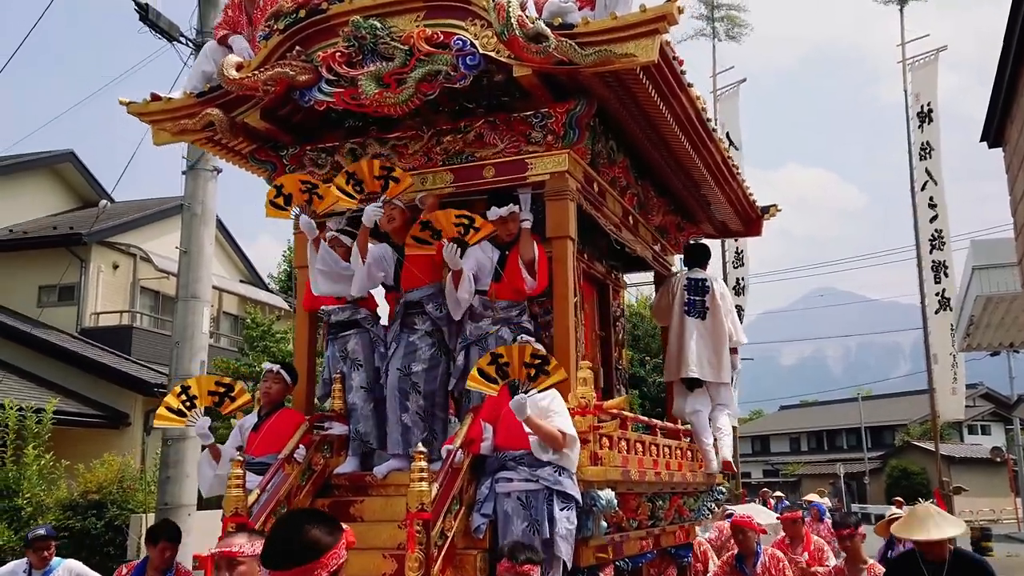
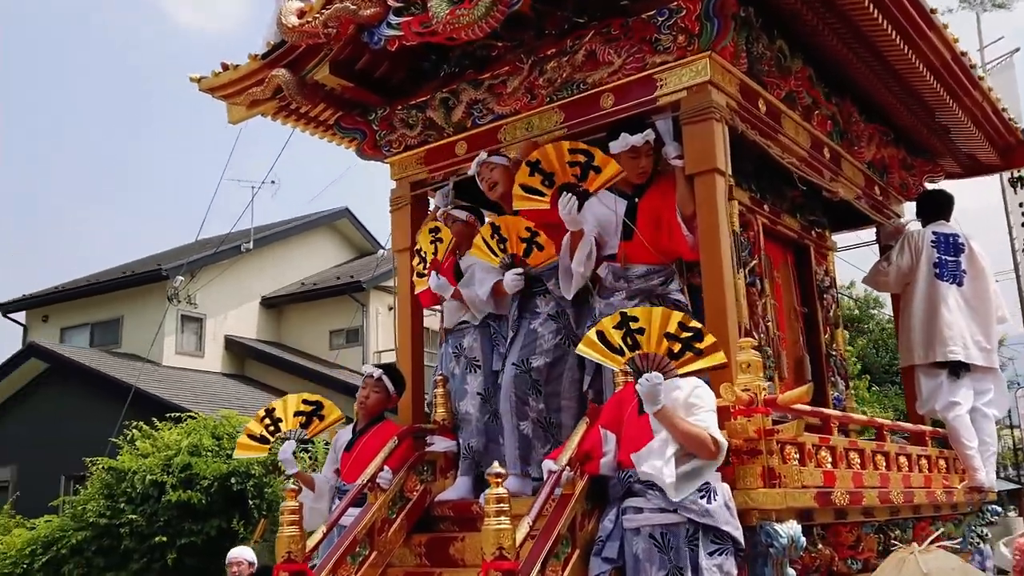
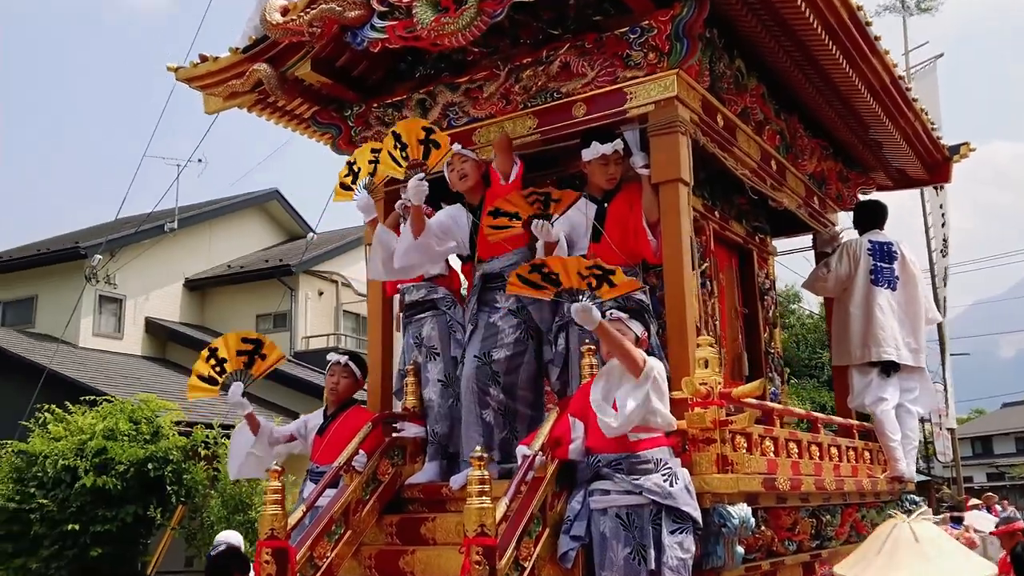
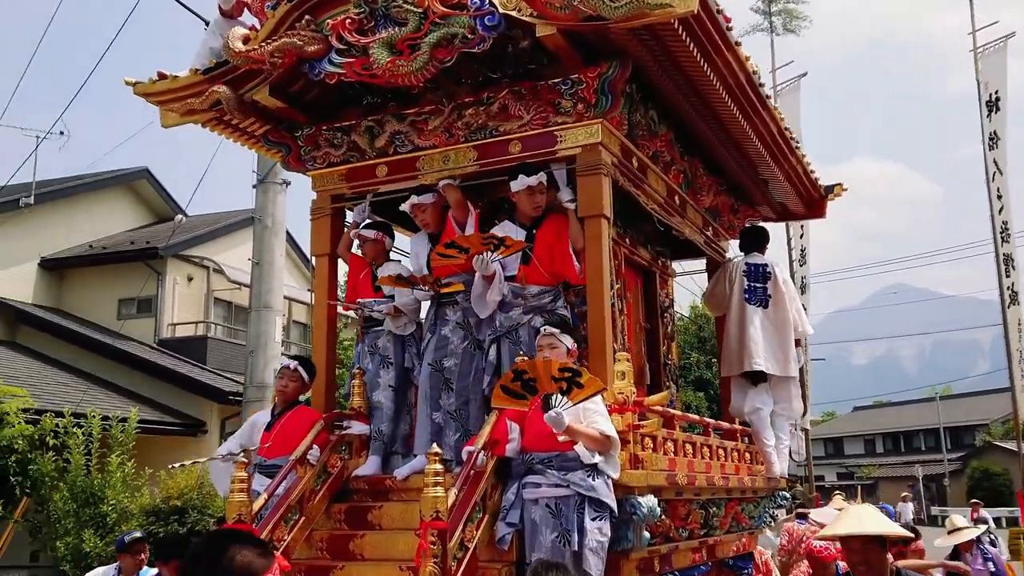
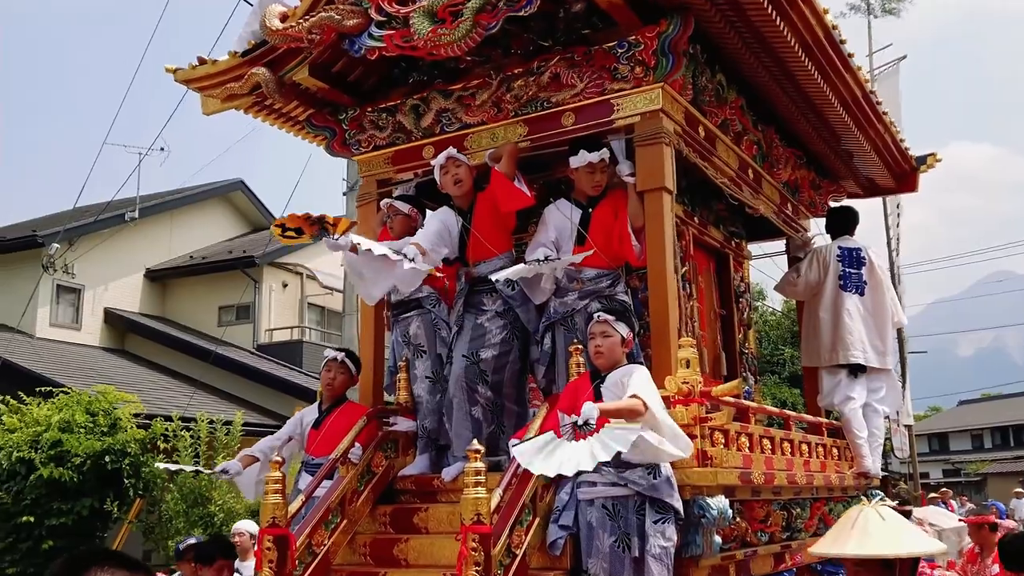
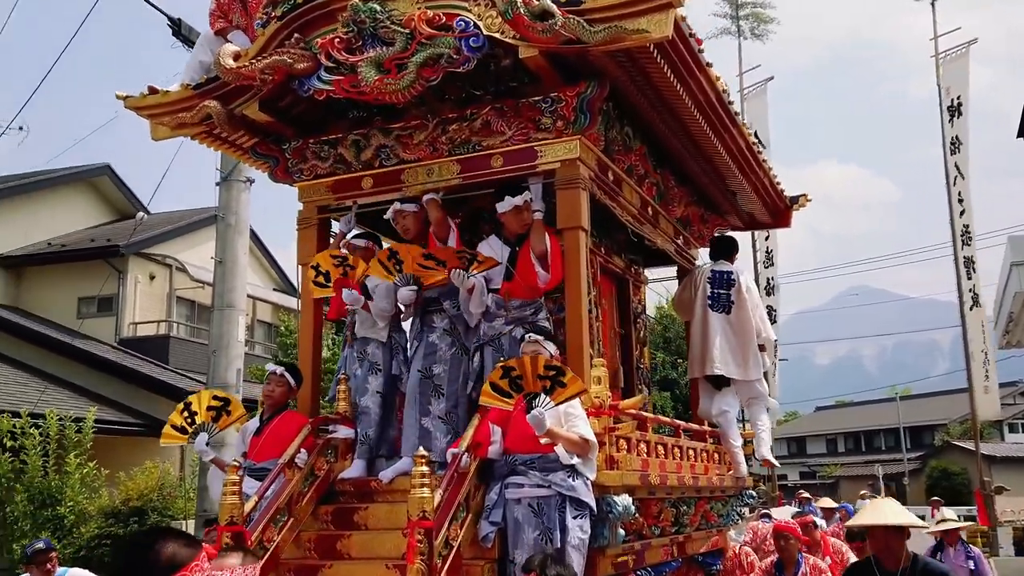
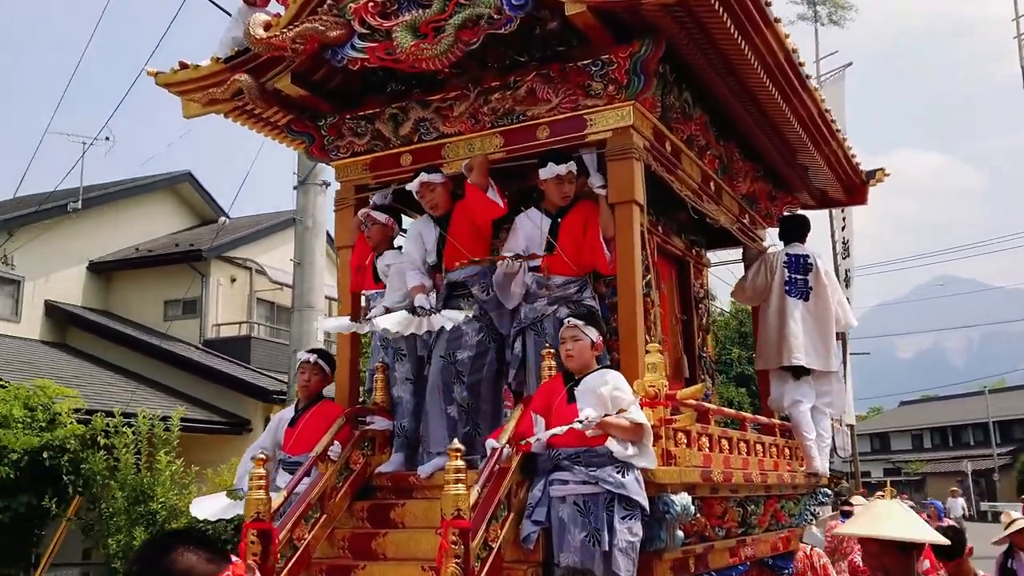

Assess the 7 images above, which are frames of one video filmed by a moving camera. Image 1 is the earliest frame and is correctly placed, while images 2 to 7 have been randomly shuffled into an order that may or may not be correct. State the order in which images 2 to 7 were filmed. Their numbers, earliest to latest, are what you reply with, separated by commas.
6, 4, 7, 5, 3, 2
